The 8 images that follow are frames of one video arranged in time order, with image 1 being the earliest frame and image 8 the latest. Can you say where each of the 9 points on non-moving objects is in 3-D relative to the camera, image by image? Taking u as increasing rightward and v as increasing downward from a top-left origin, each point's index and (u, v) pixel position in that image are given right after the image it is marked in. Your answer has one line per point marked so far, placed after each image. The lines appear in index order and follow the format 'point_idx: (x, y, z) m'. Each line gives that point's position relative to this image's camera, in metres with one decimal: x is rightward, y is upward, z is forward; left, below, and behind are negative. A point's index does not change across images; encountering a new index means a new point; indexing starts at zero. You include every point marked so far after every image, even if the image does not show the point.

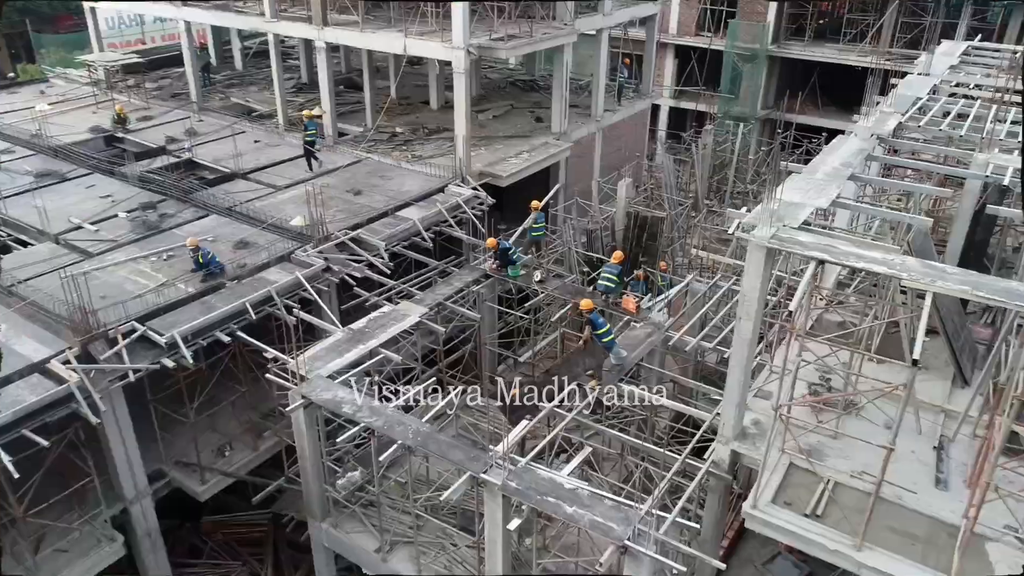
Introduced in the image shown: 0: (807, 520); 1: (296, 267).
0: (+3.7, -2.9, +9.7) m
1: (-4.7, +0.5, +16.7) m
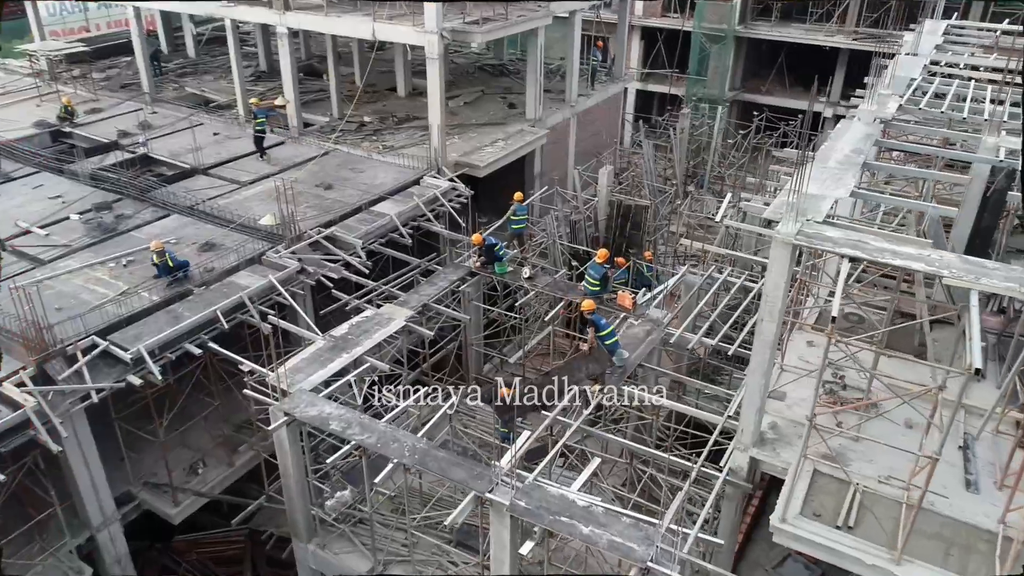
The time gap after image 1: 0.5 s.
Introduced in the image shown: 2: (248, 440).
0: (+3.9, -2.9, +9.2) m
1: (-4.9, +0.4, +15.6) m
2: (-5.3, -3.1, +15.4) m
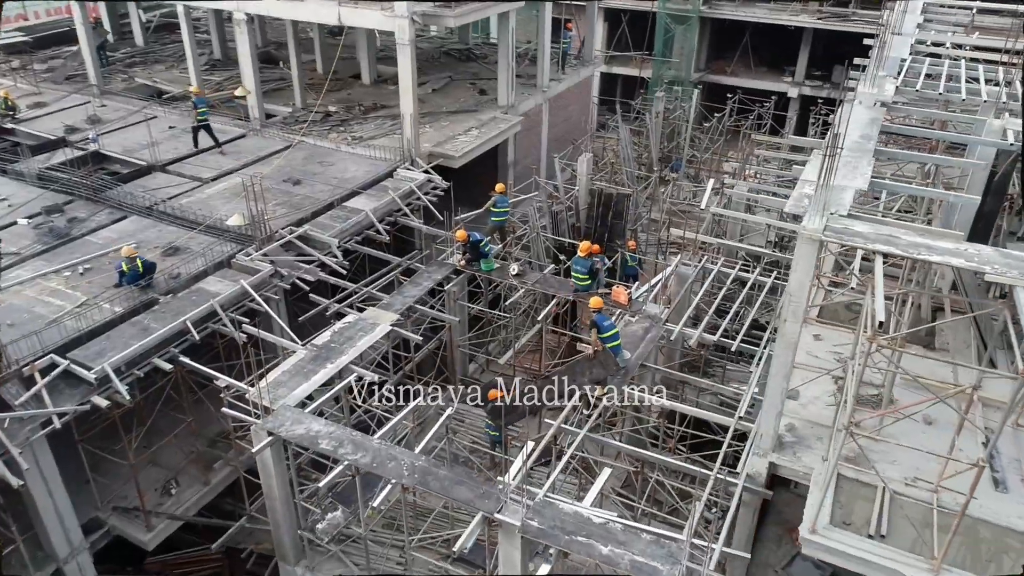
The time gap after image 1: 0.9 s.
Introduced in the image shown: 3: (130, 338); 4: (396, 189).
0: (+4.1, -2.9, +8.7) m
1: (-5.2, +0.3, +14.6) m
2: (-5.4, -3.2, +14.5) m
3: (-6.2, -0.8, +12.6) m
4: (-2.8, +2.3, +18.2) m
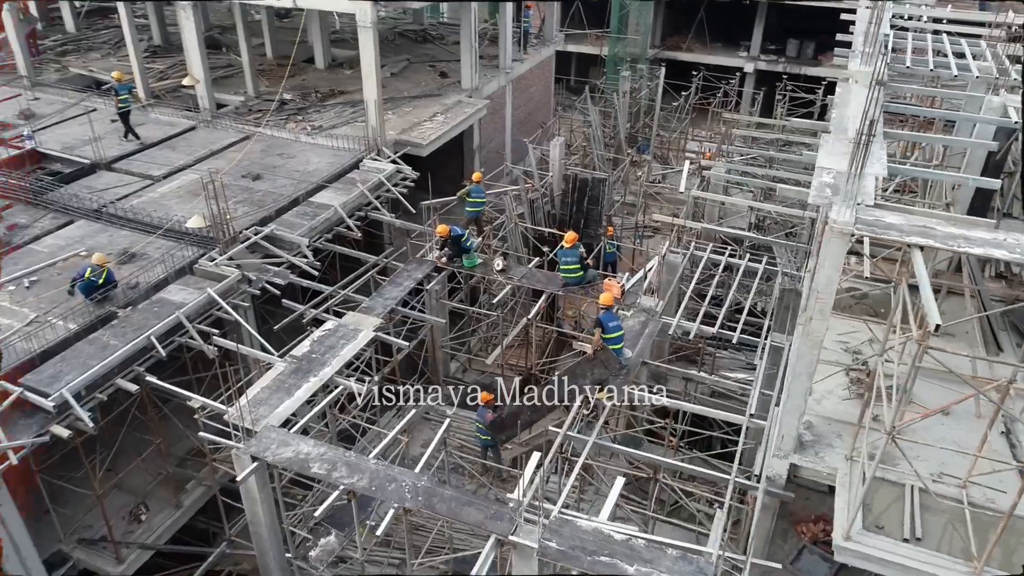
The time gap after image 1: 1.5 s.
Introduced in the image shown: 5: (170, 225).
0: (+4.3, -2.8, +8.4) m
1: (-5.4, +0.1, +13.6) m
2: (-5.6, -3.3, +13.5) m
3: (-6.3, -1.0, +11.5) m
4: (-3.3, +2.4, +17.2) m
5: (-6.7, +1.2, +15.1) m
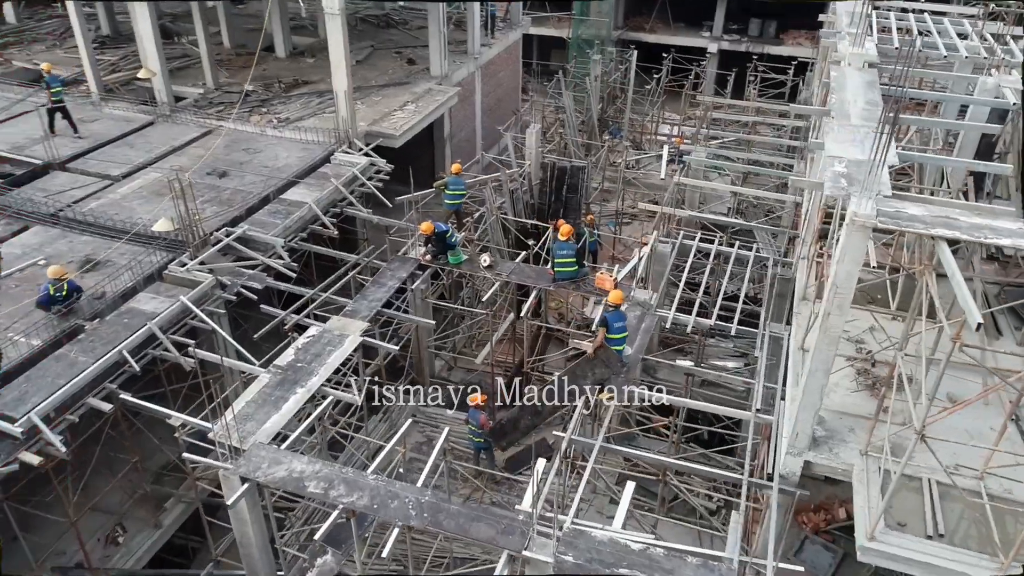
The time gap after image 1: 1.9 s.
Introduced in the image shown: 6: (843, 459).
0: (+4.5, -2.7, +8.2) m
1: (-5.6, 0.0, +12.8) m
2: (-5.6, -3.4, +12.9) m
3: (-6.3, -1.2, +10.7) m
4: (-3.8, +2.4, +16.5) m
5: (-7.0, +1.1, +14.3) m
6: (+3.9, -2.0, +9.1) m
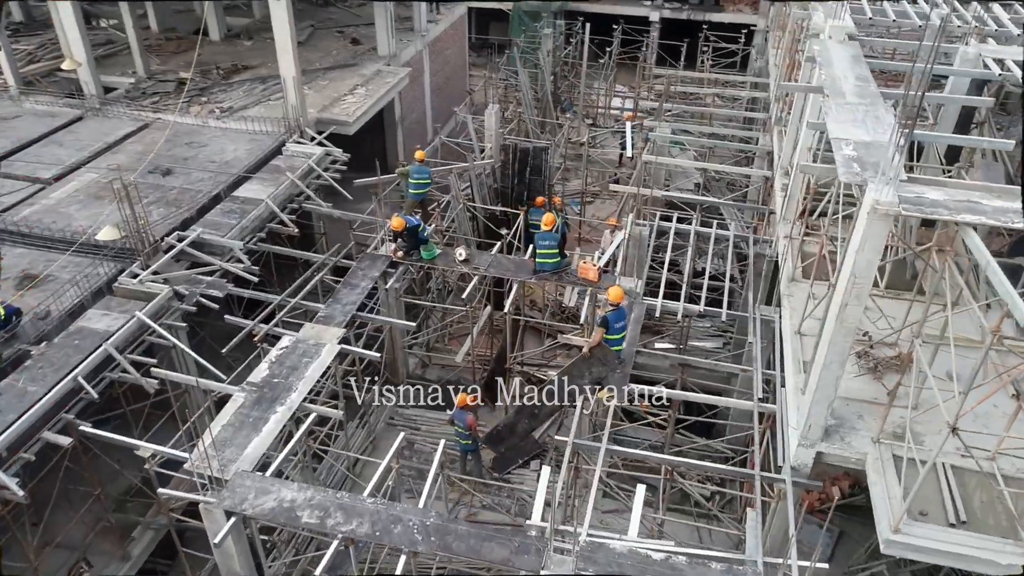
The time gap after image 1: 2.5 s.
0: (+4.7, -2.6, +8.1) m
1: (-5.9, -0.2, +11.8) m
2: (-5.7, -3.7, +12.0) m
3: (-6.4, -1.6, +9.7) m
4: (-4.4, +2.4, +15.6) m
5: (-7.4, +0.9, +13.1) m
6: (+4.0, -1.9, +8.9) m
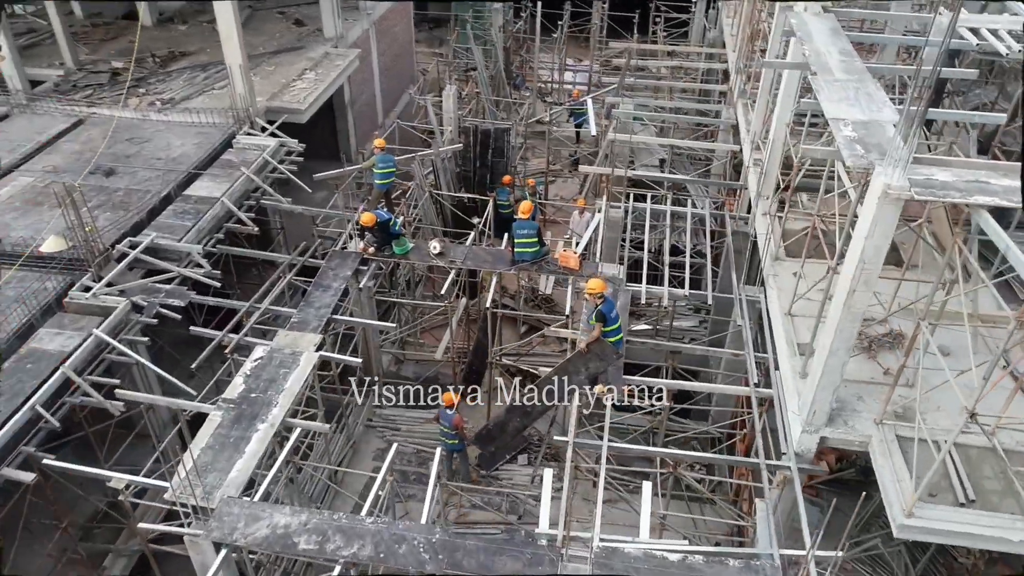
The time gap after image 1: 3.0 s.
0: (+4.8, -2.4, +8.1) m
1: (-6.1, -0.4, +11.0) m
2: (-5.8, -3.9, +11.3) m
3: (-6.4, -1.9, +8.9) m
4: (-5.1, +2.4, +14.7) m
5: (-7.8, +0.6, +12.1) m
6: (+4.0, -1.7, +8.9) m
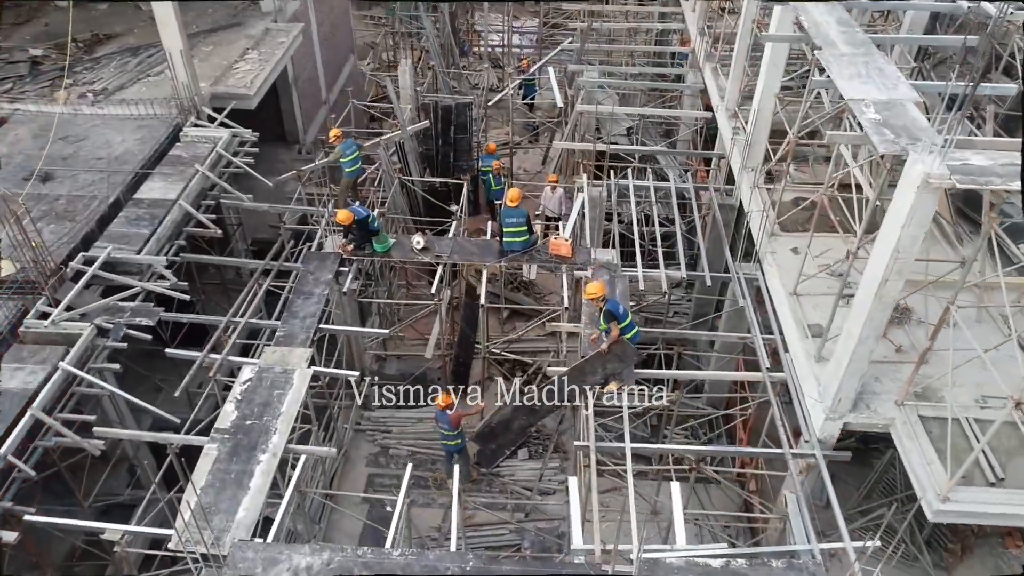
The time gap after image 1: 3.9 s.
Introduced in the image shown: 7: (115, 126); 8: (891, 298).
0: (+5.1, -2.1, +8.1) m
1: (-6.1, -0.8, +10.0) m
2: (-5.6, -4.2, +10.5) m
3: (-6.1, -2.4, +8.0) m
4: (-5.5, +2.3, +13.6) m
5: (-7.9, +0.2, +10.9) m
6: (+4.3, -1.5, +8.8) m
7: (-7.5, +3.0, +14.5) m
8: (+3.8, -0.1, +7.7) m
